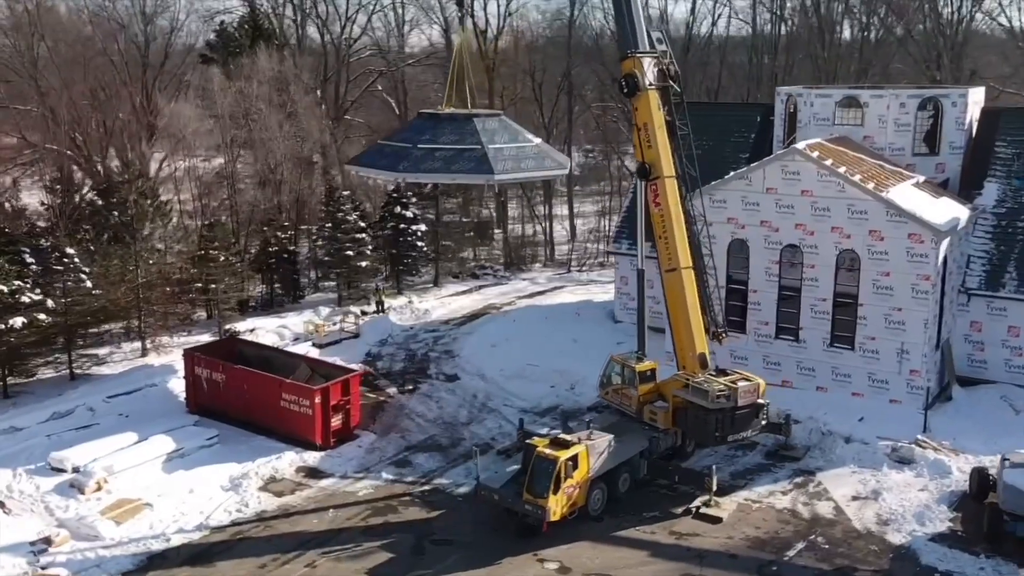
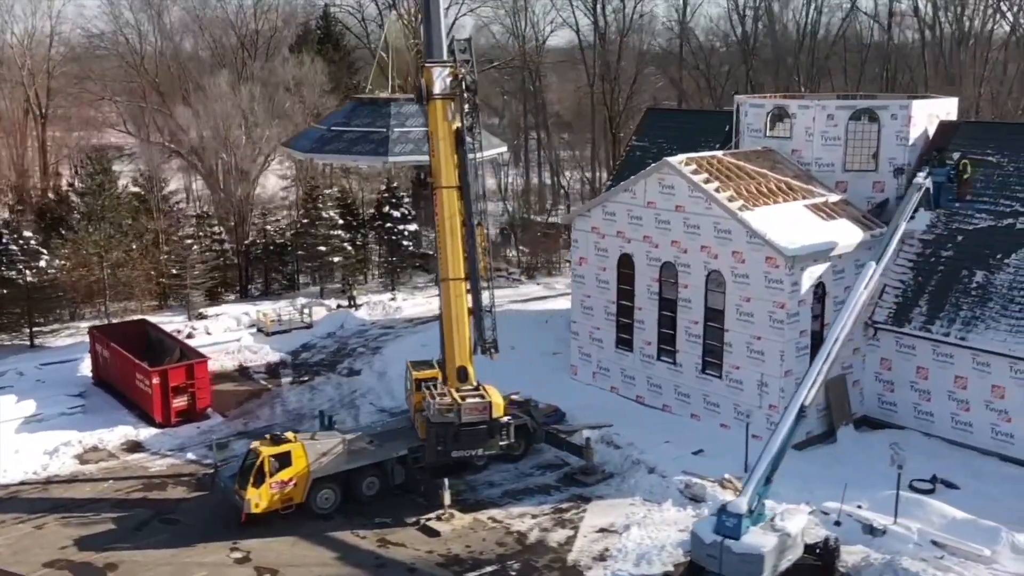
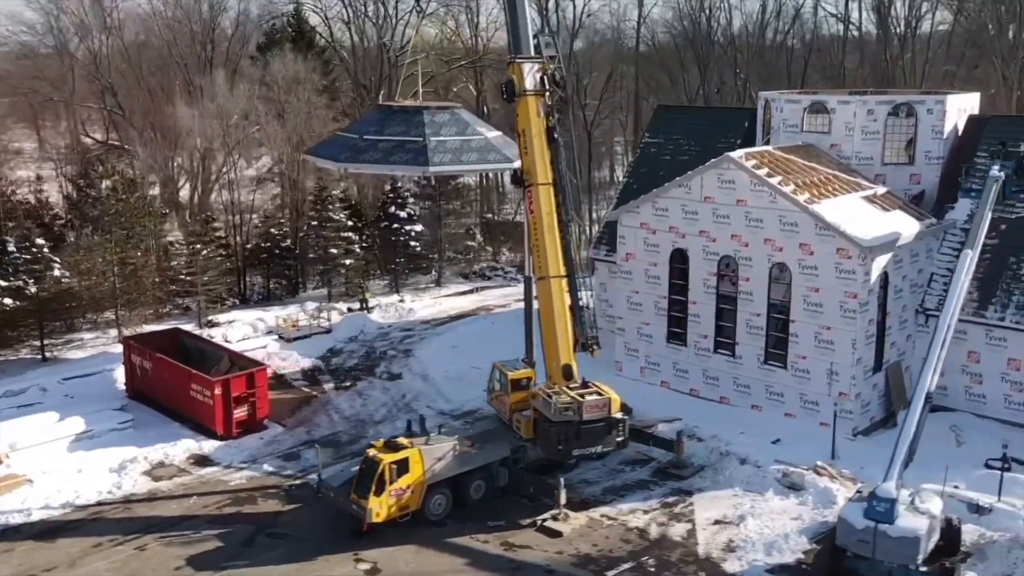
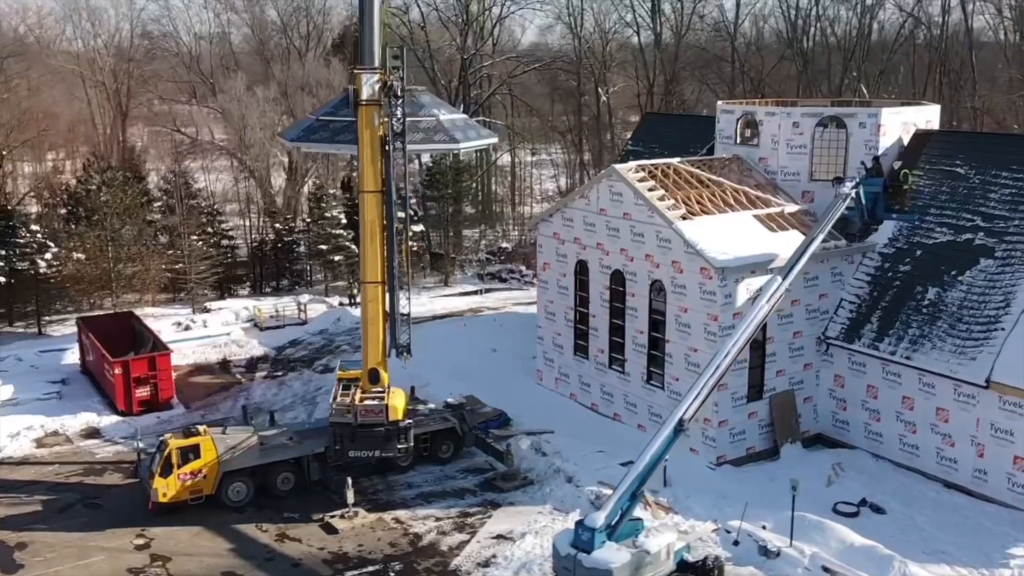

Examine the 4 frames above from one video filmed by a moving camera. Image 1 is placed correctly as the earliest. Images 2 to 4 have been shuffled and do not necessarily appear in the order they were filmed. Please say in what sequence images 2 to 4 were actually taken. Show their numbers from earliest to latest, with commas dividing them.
3, 2, 4
